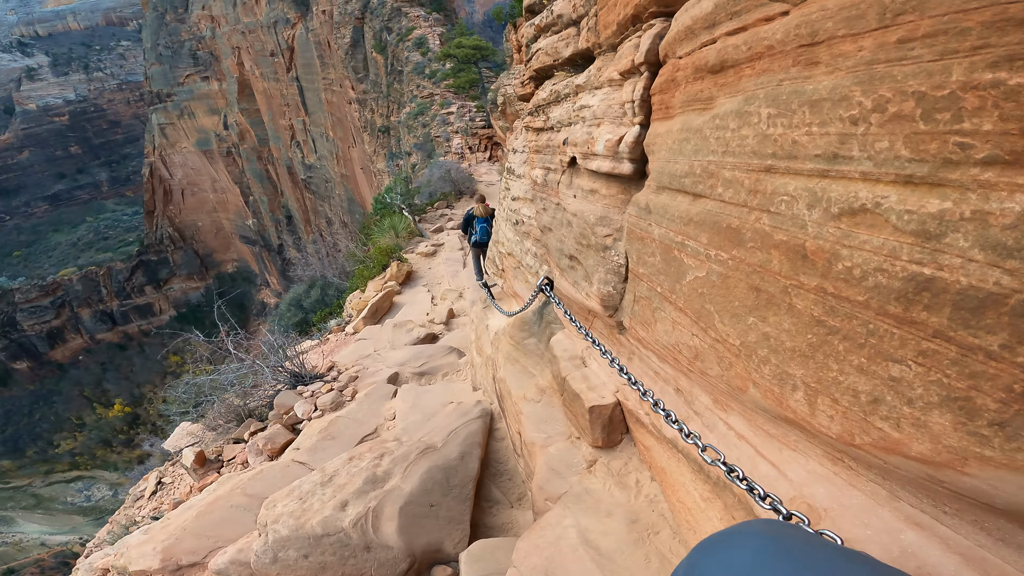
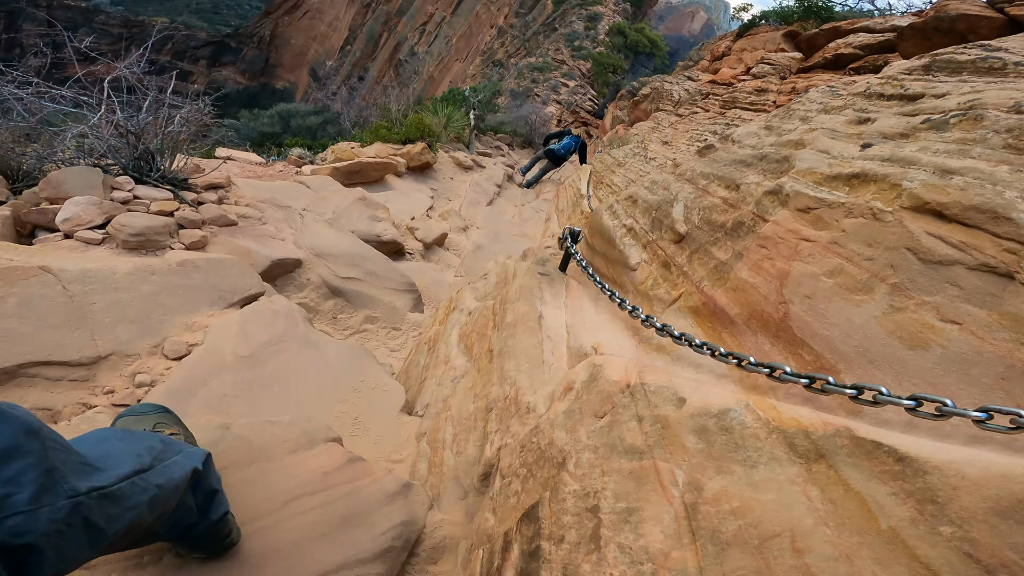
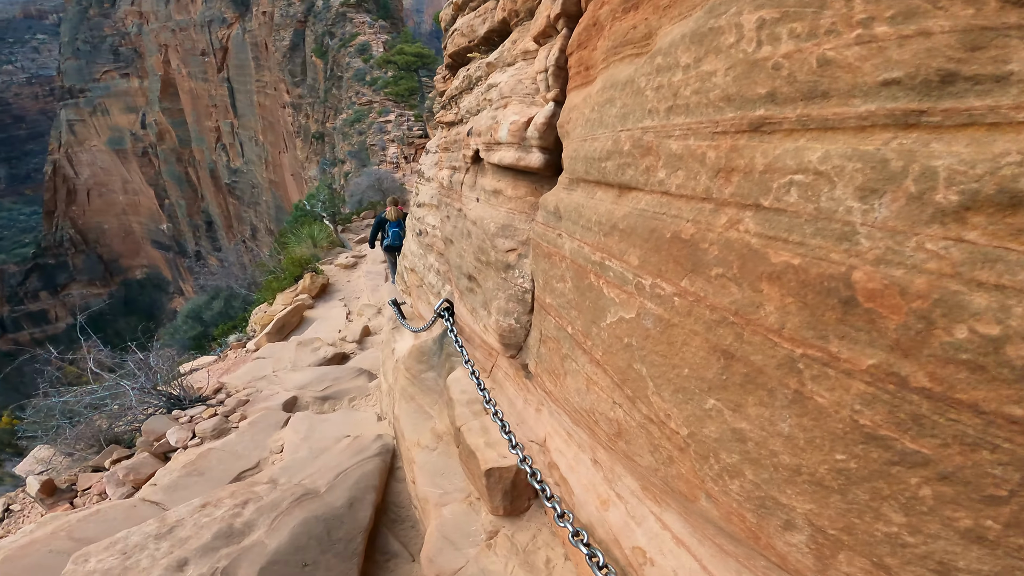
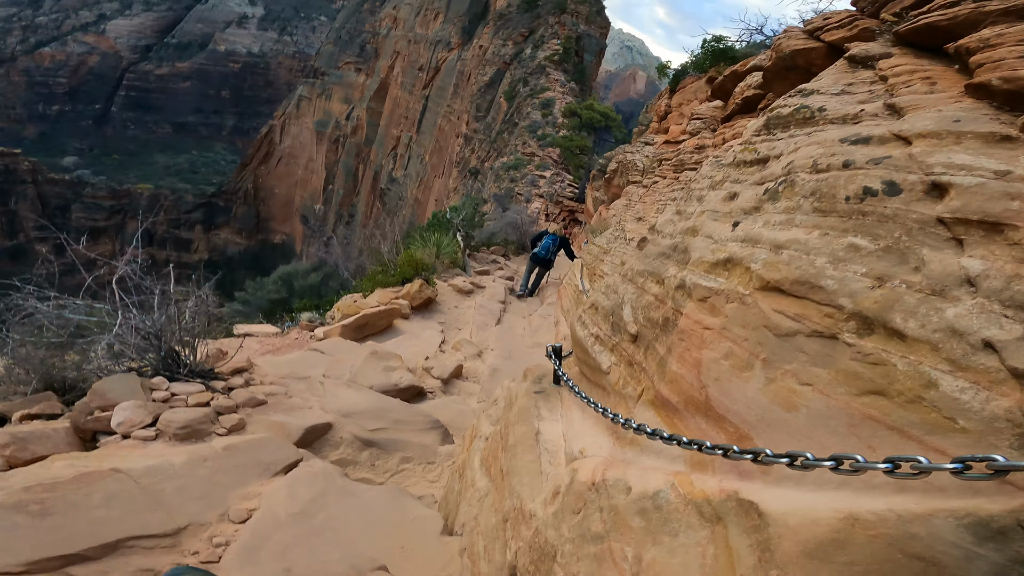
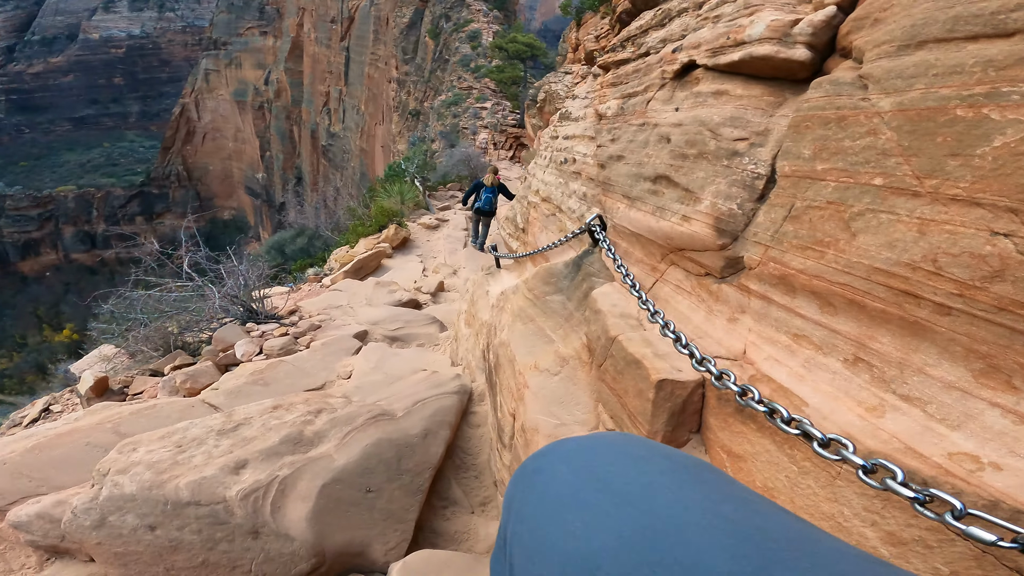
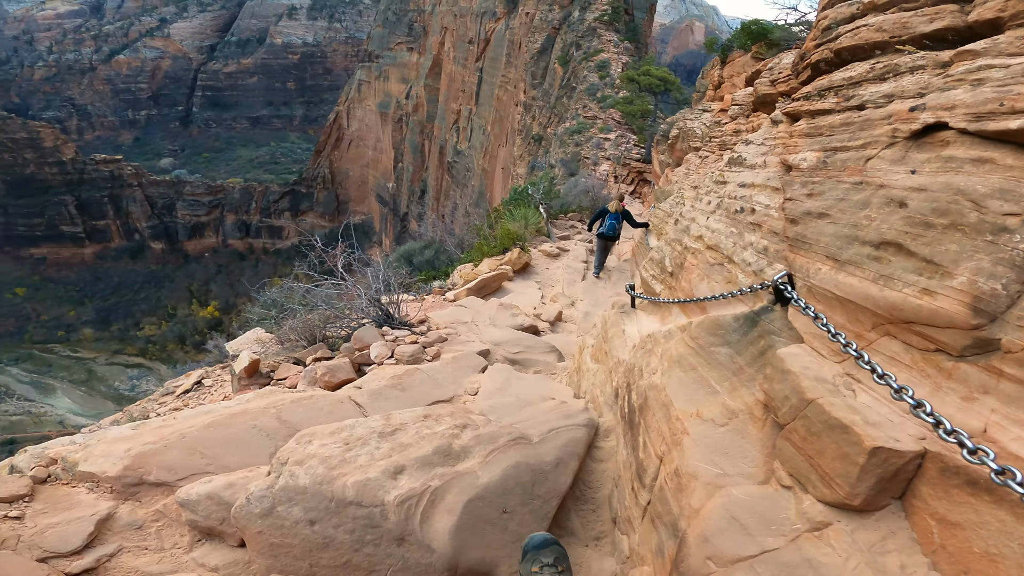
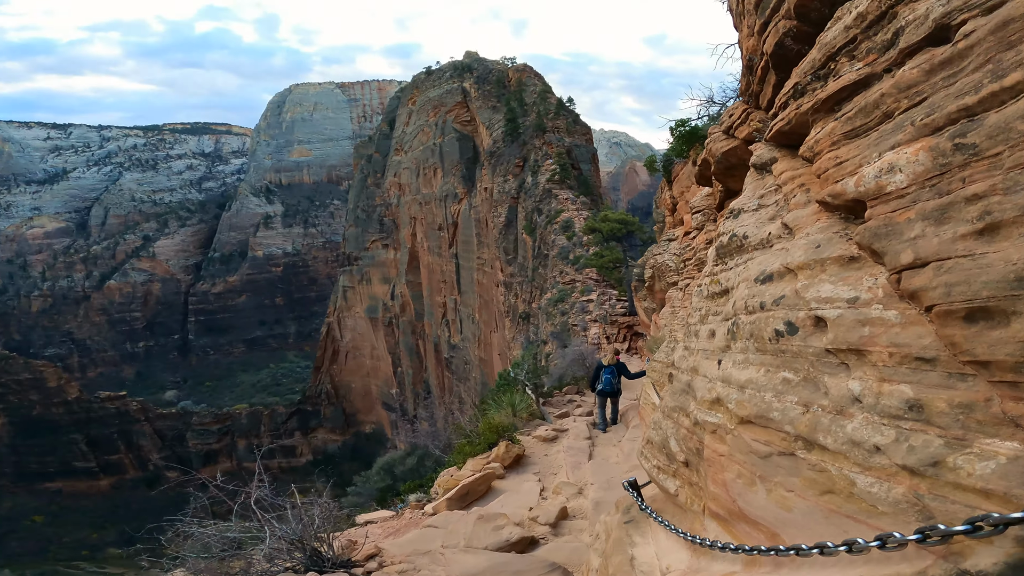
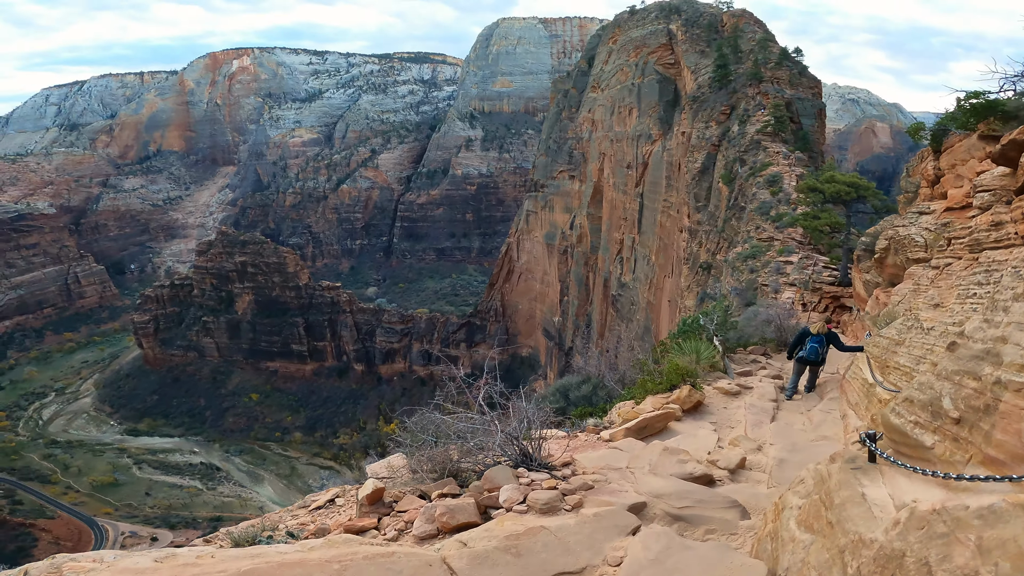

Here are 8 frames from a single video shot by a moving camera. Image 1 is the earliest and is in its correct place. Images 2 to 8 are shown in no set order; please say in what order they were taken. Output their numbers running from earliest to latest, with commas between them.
3, 5, 6, 8, 7, 4, 2
